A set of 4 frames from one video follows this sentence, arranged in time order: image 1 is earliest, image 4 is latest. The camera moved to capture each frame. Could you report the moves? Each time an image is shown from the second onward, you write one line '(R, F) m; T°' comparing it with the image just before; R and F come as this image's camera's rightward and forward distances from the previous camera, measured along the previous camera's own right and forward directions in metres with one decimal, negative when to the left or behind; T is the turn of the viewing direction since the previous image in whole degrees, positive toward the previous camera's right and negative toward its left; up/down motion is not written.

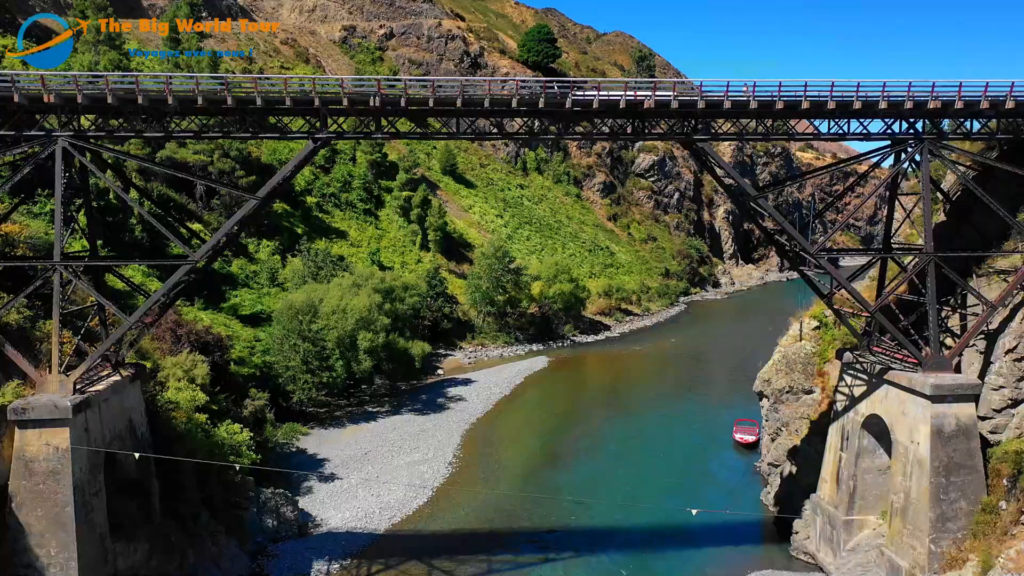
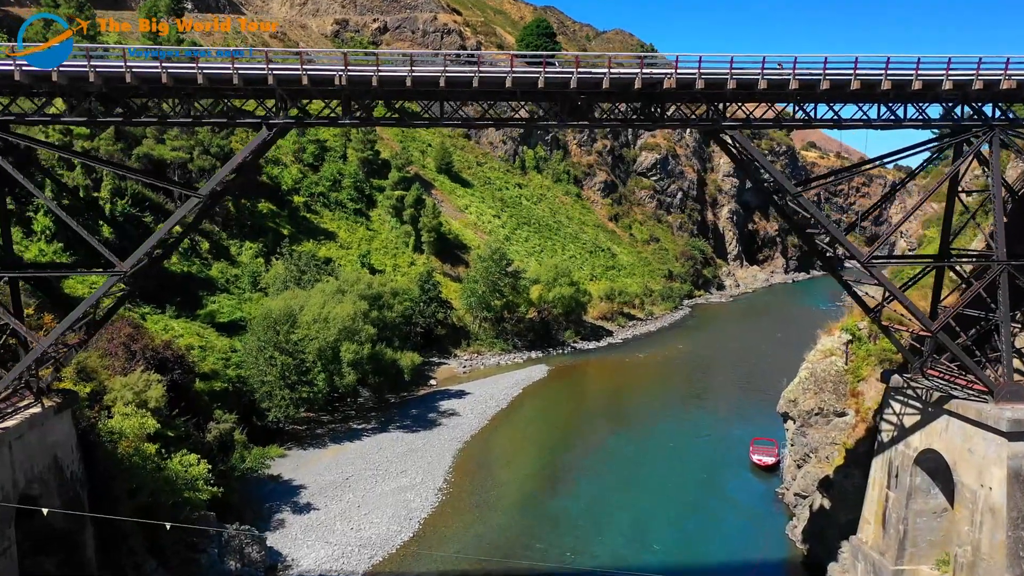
(+0.1, +2.4) m; 0°
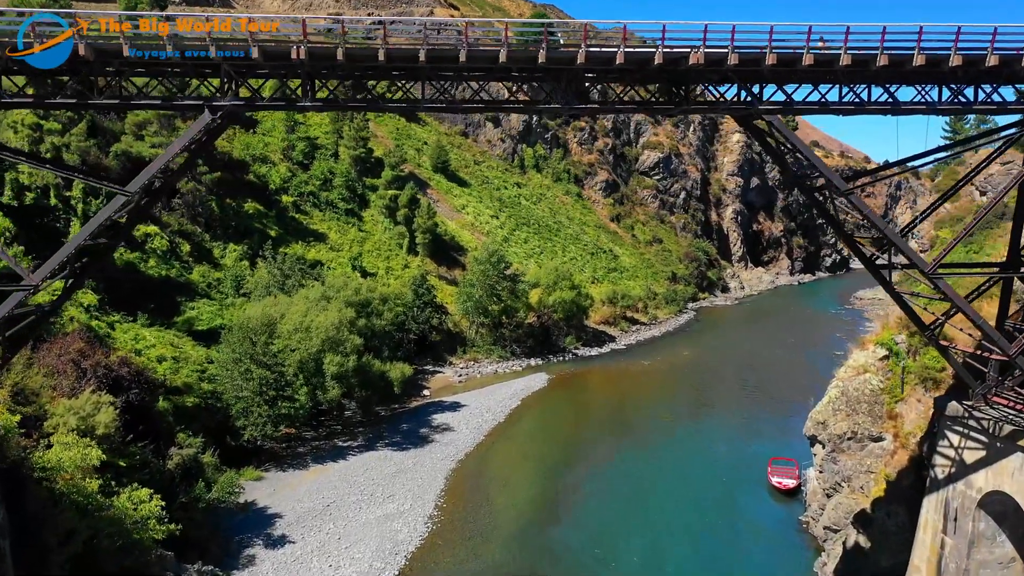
(+0.1, +2.1) m; 0°
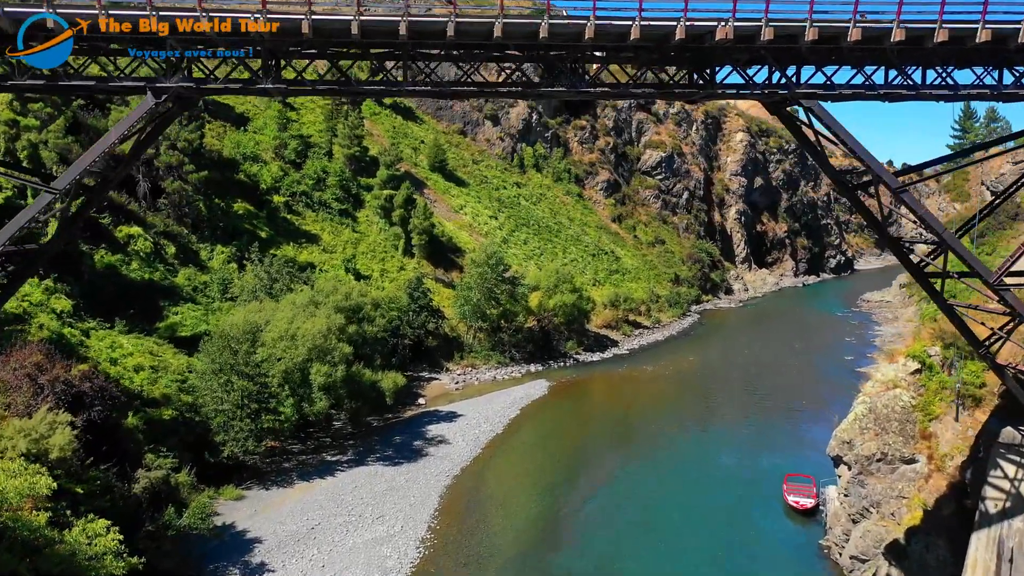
(0.0, +1.5) m; 0°
